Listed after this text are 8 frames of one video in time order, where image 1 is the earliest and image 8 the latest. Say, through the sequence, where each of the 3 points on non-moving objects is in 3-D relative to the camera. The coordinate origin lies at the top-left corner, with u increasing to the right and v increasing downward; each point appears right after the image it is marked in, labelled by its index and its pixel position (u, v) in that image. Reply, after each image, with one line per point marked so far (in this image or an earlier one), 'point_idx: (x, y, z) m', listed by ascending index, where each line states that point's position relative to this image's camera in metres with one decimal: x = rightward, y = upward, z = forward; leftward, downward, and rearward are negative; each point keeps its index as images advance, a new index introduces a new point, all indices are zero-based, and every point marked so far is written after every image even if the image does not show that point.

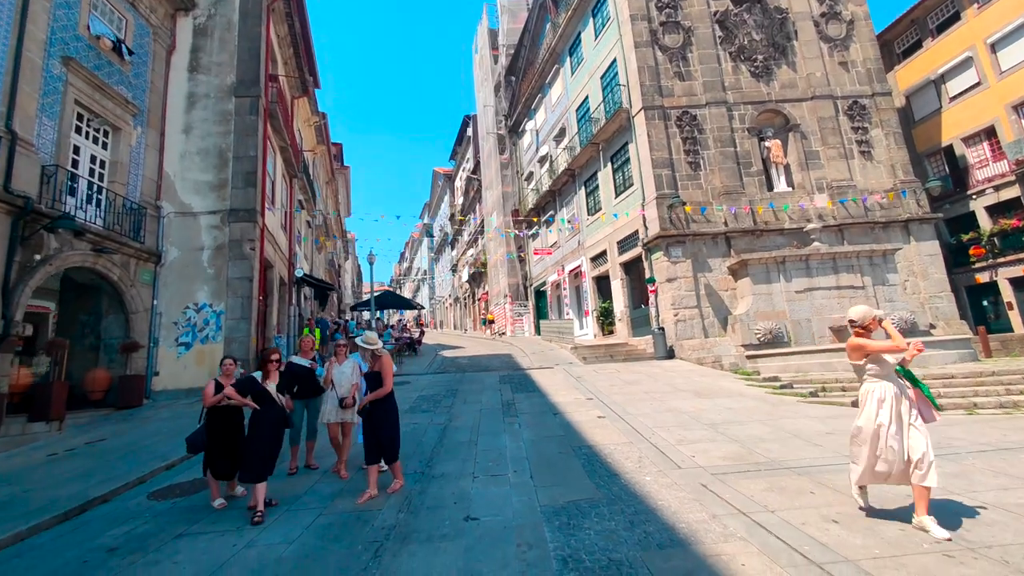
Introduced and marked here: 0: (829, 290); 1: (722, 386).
0: (+8.7, -0.1, +13.5) m
1: (+4.1, -1.9, +9.6) m
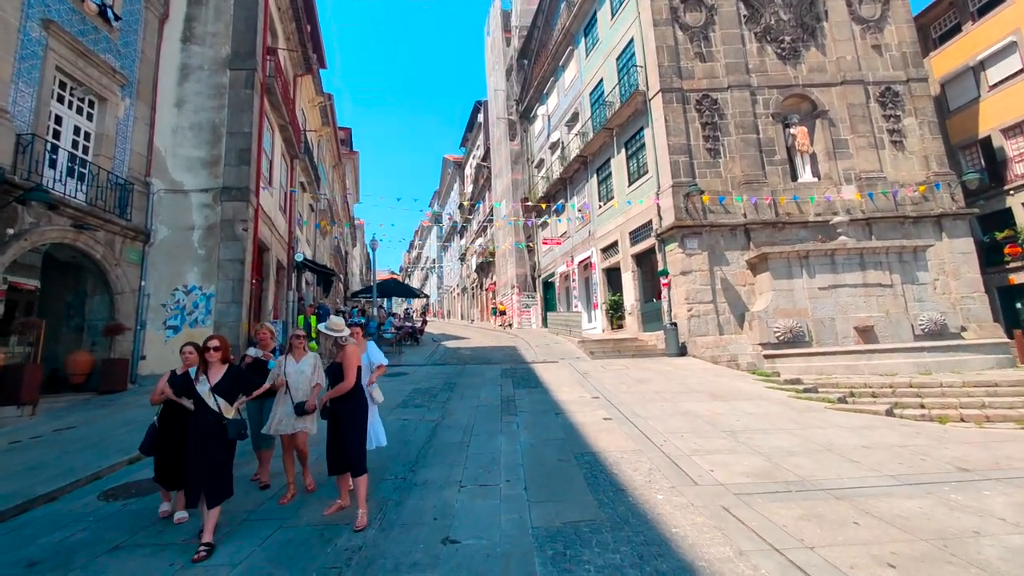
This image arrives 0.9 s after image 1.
0: (+8.8, 0.0, +12.6) m
1: (+4.1, -1.8, +8.9) m
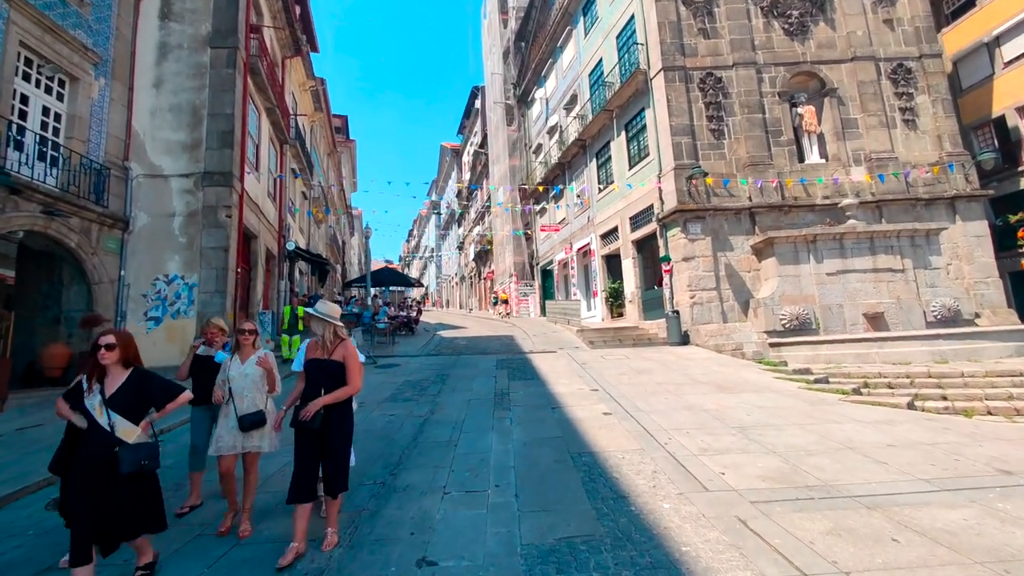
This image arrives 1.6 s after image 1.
0: (+8.7, +0.4, +12.2) m
1: (+4.0, -1.5, +8.4) m
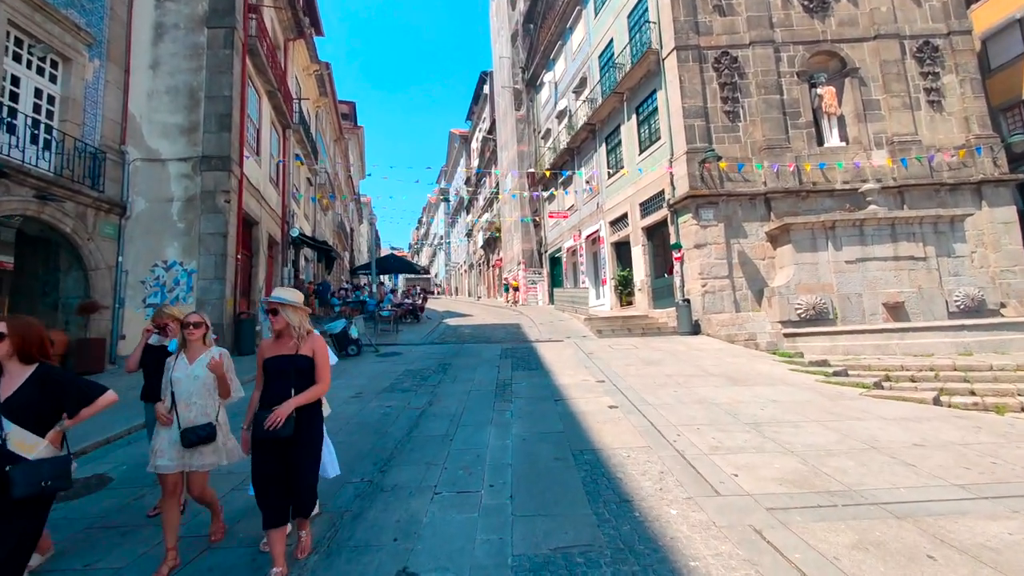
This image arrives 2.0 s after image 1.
0: (+8.8, +0.6, +11.7) m
1: (+4.1, -1.3, +8.0) m
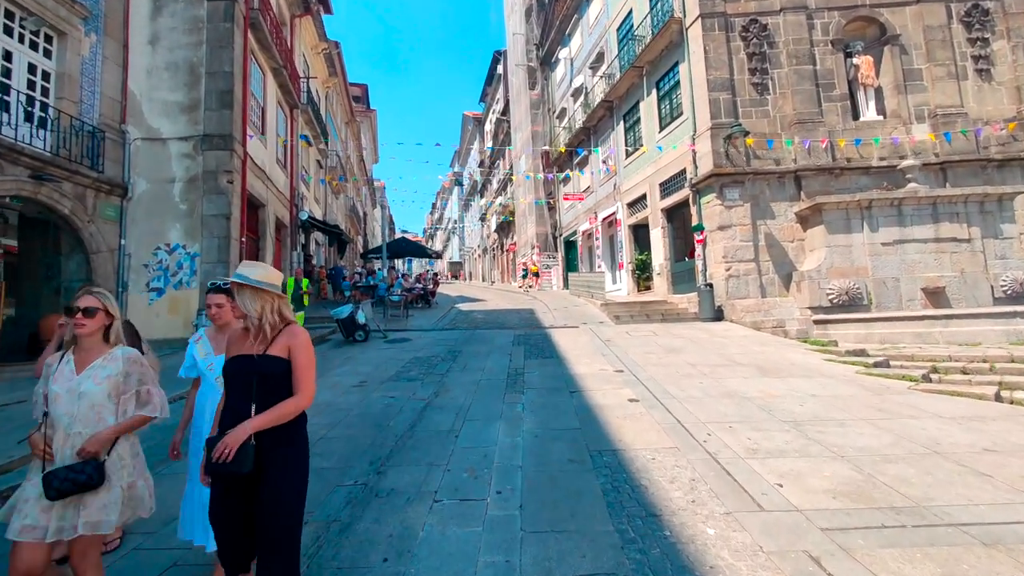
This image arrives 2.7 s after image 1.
0: (+9.1, +1.0, +10.9) m
1: (+4.2, -1.1, +7.5) m
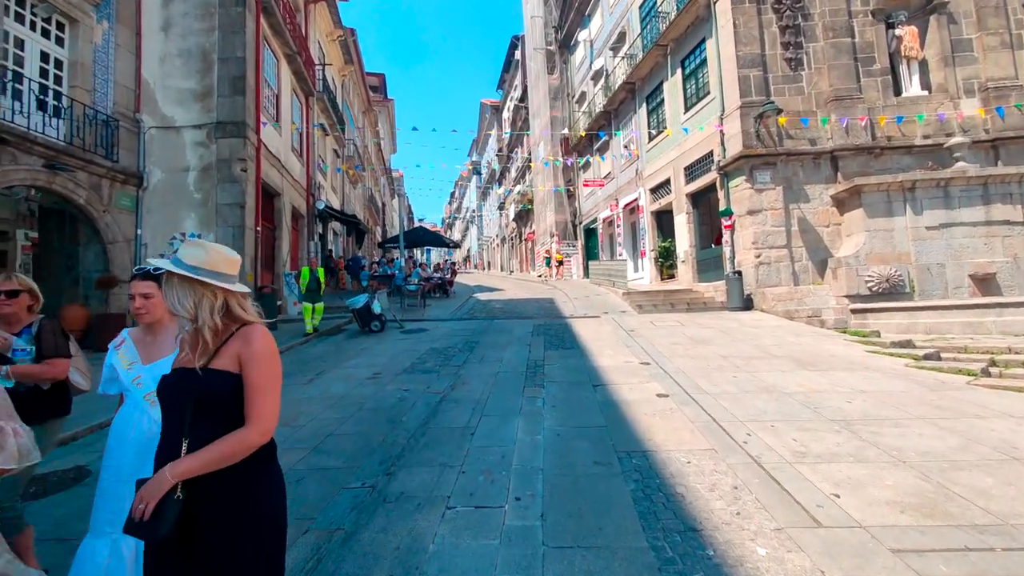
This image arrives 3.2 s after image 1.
0: (+9.5, +1.3, +10.1) m
1: (+4.5, -0.9, +7.0) m
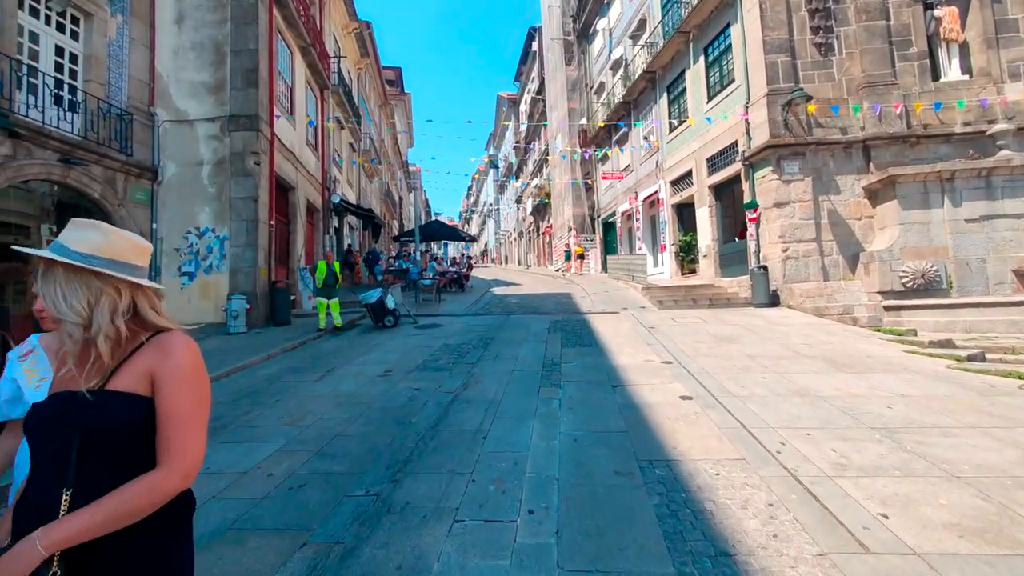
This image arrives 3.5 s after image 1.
0: (+9.8, +1.3, +9.5) m
1: (+4.7, -0.8, +6.6) m
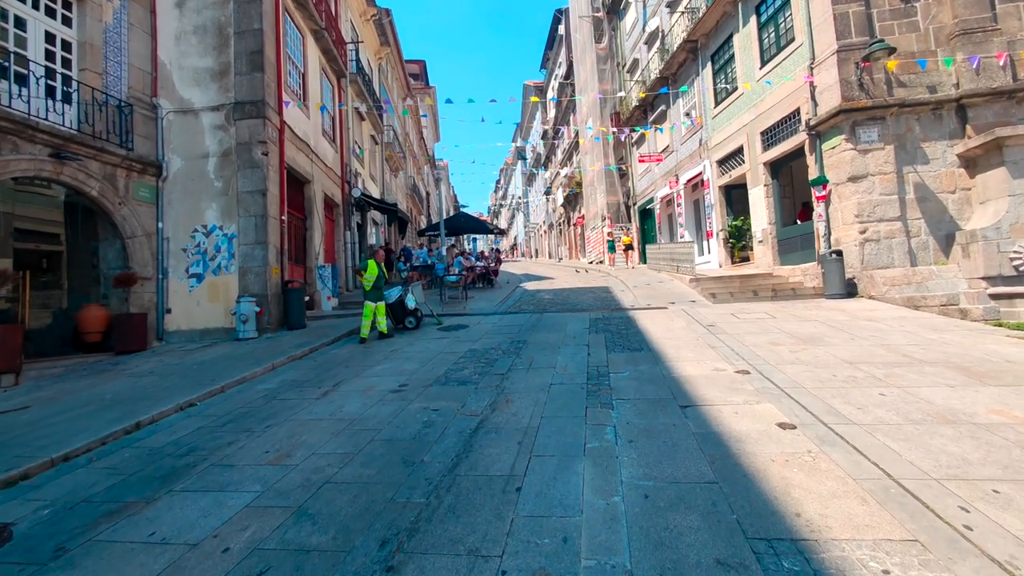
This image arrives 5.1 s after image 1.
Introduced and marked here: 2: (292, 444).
0: (+10.3, +1.6, +7.8) m
1: (+5.1, -0.7, +5.1) m
2: (-1.8, -1.3, +4.1) m
